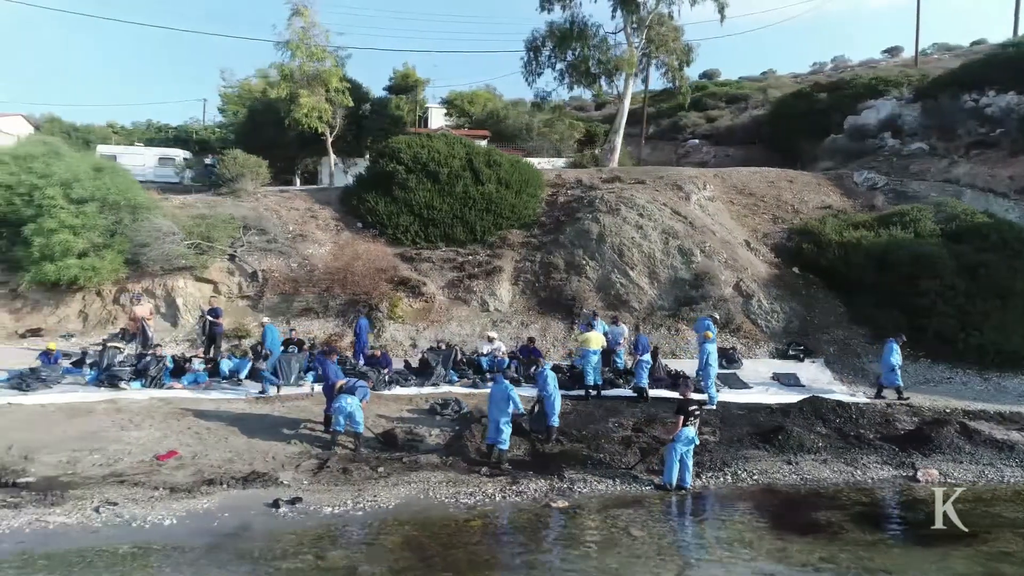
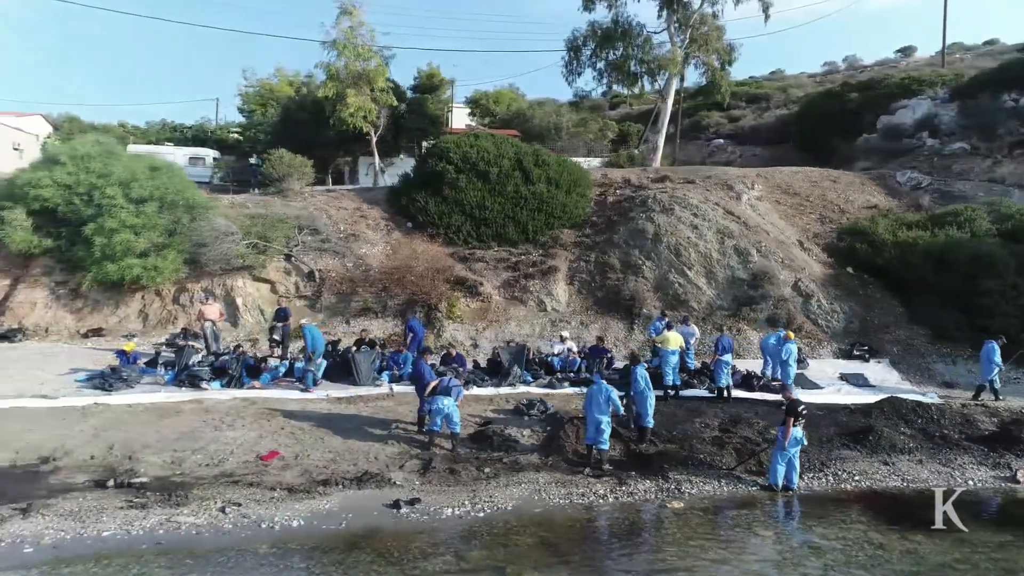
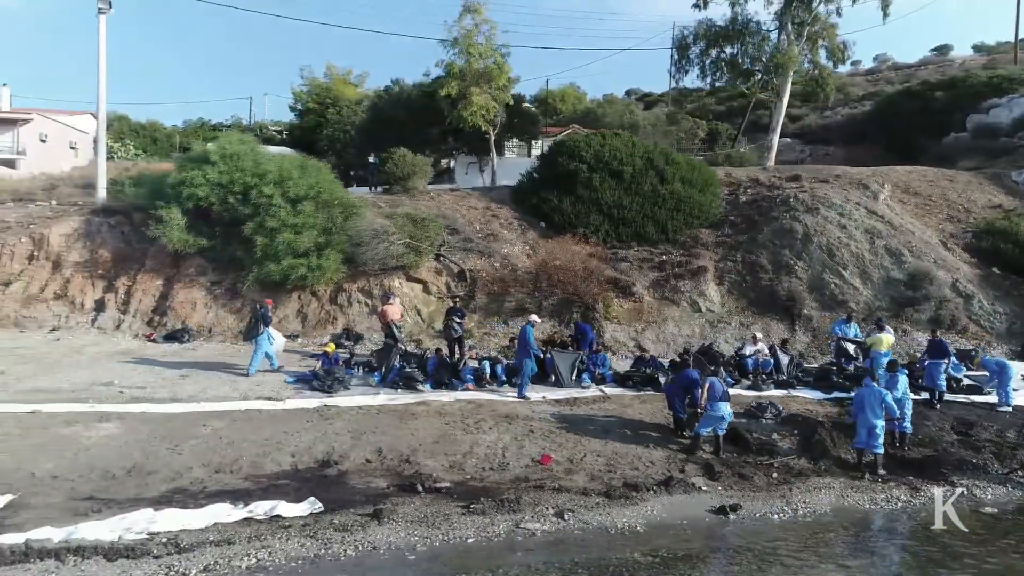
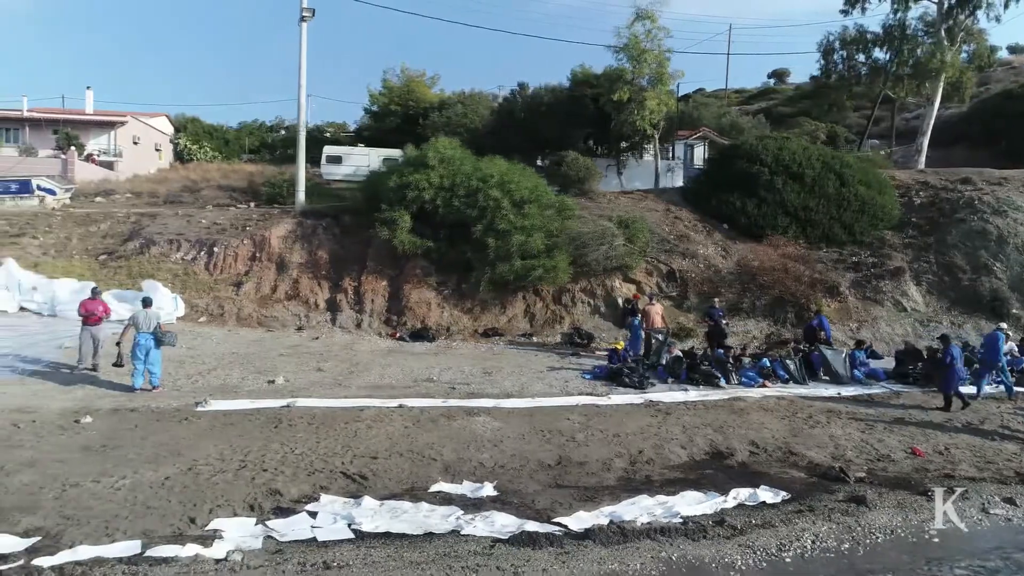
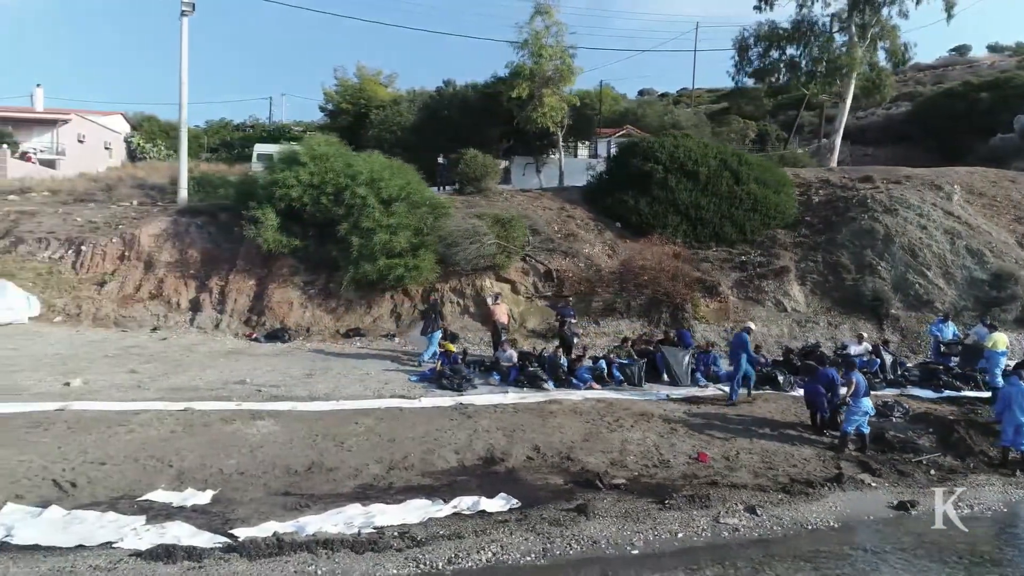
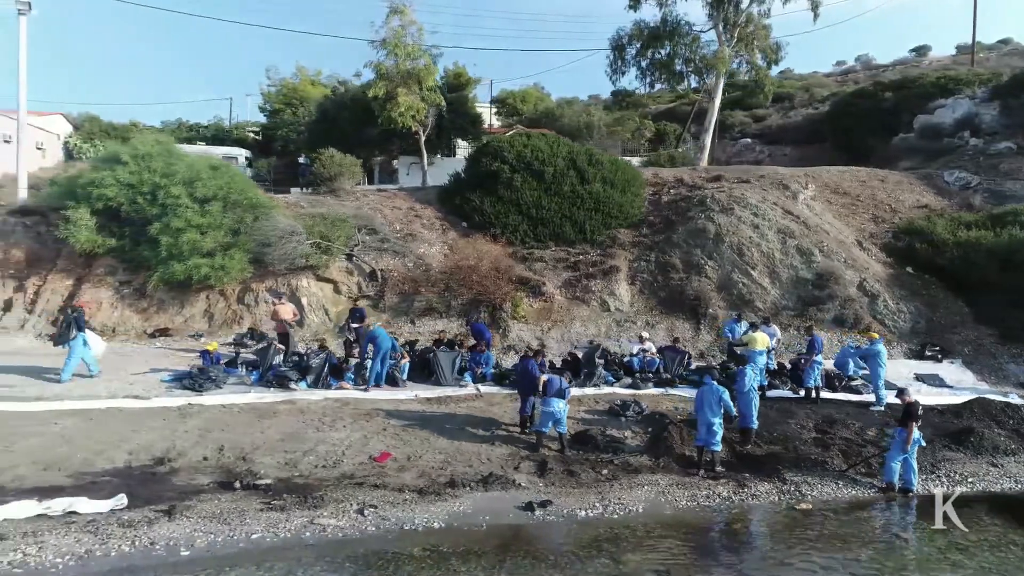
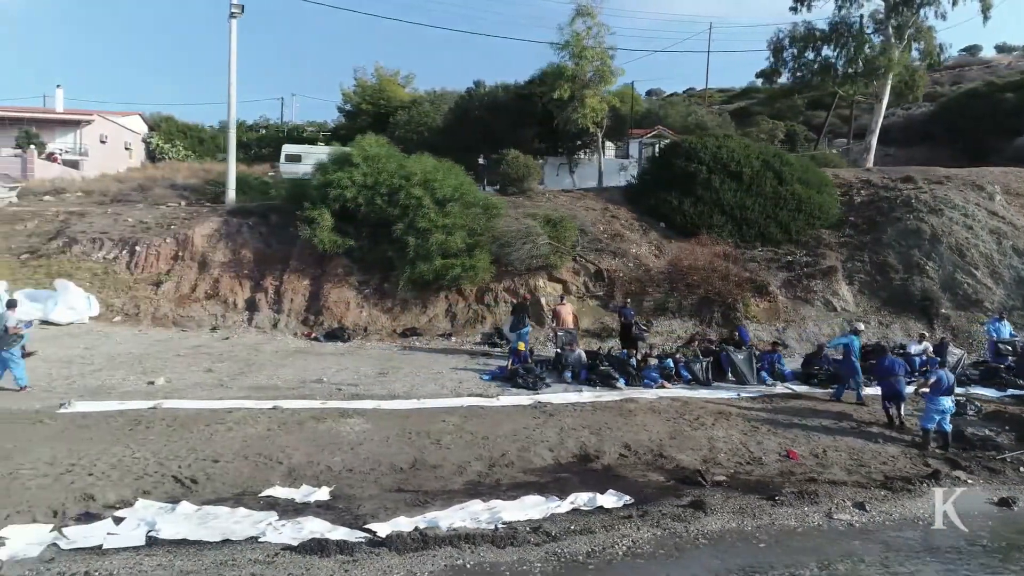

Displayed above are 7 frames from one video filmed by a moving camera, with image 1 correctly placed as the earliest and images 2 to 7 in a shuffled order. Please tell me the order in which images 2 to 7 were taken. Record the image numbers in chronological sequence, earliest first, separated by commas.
2, 6, 3, 5, 7, 4
